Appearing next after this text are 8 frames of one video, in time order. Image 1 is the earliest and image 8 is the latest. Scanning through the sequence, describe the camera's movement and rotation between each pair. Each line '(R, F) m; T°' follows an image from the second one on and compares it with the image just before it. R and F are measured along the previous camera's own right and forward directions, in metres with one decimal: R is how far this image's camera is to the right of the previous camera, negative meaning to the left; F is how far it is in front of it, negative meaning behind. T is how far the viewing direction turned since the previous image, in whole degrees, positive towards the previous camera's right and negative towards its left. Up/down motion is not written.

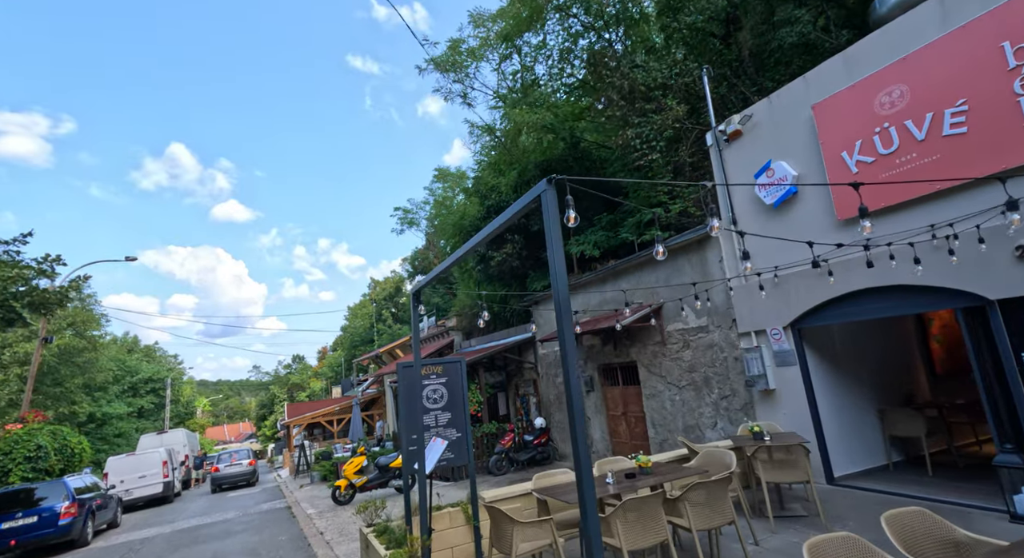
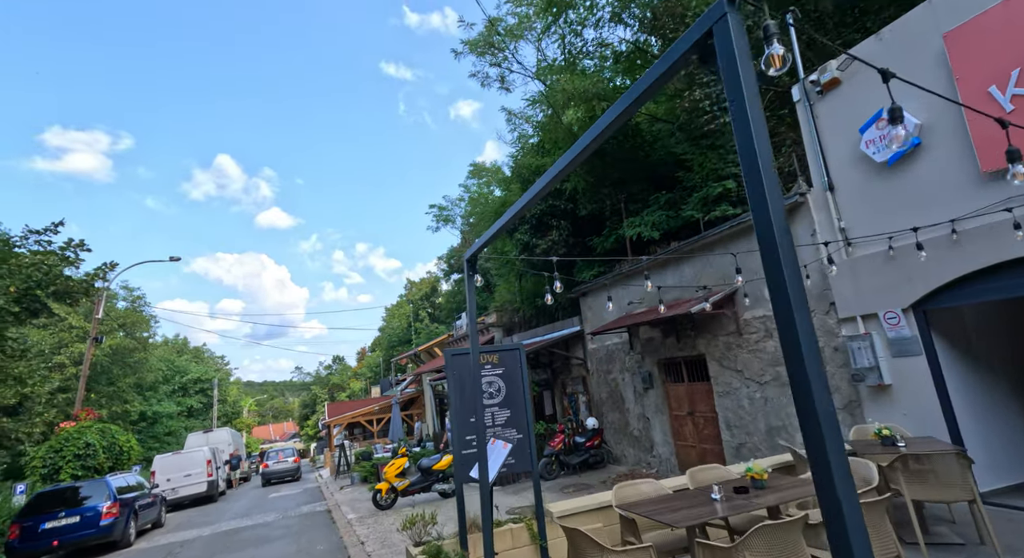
(-0.2, +0.7) m; -4°
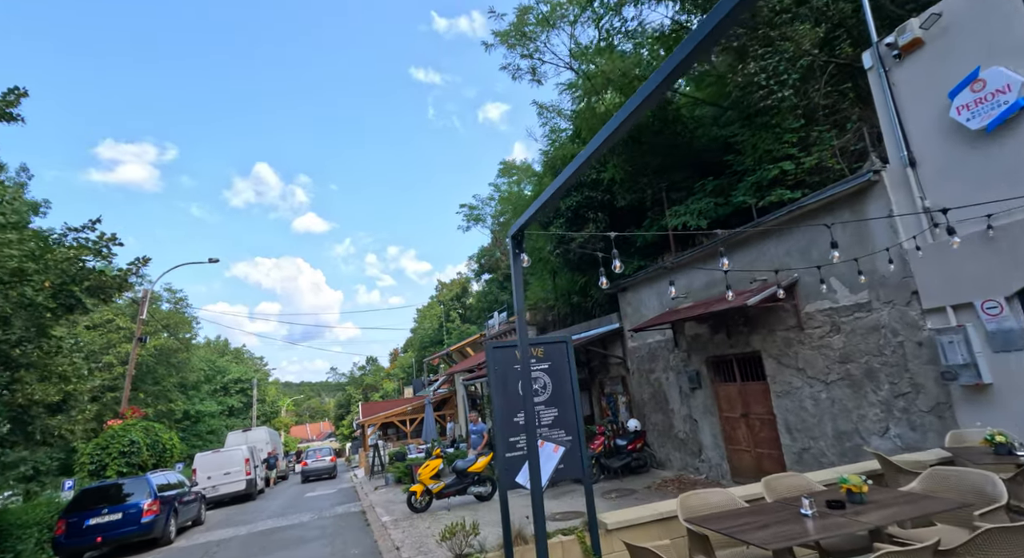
(-0.1, +0.4) m; -3°
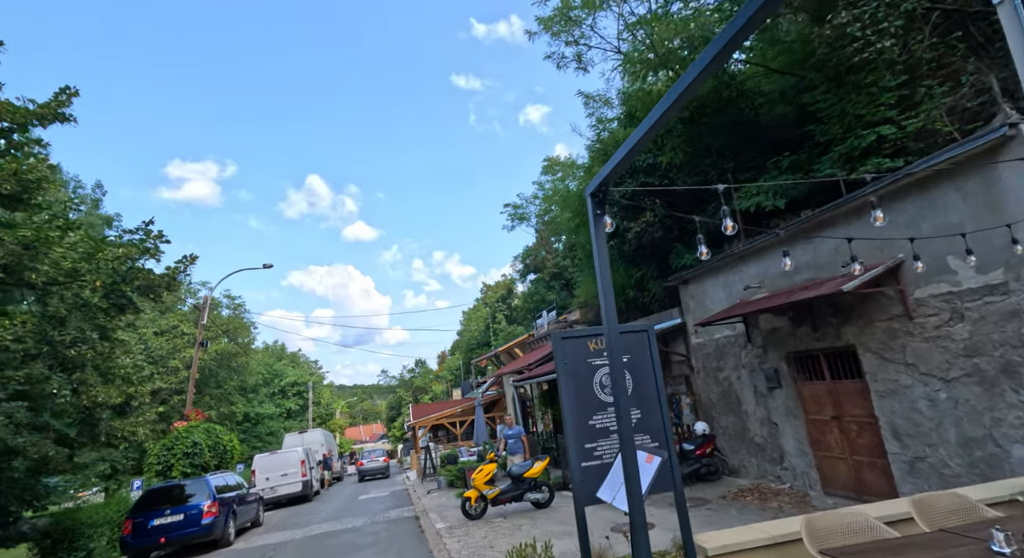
(-0.2, +0.5) m; -5°
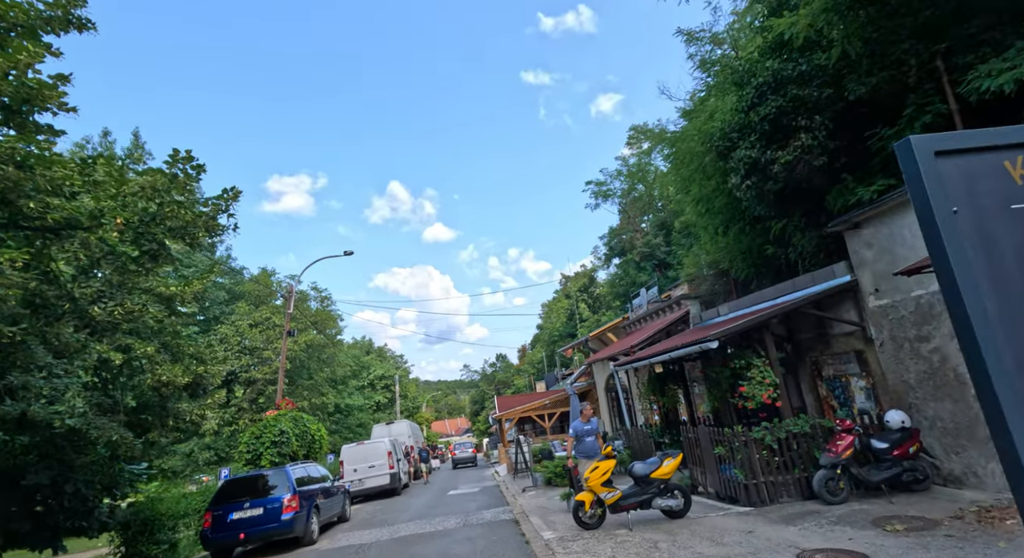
(-0.6, +1.9) m; -8°
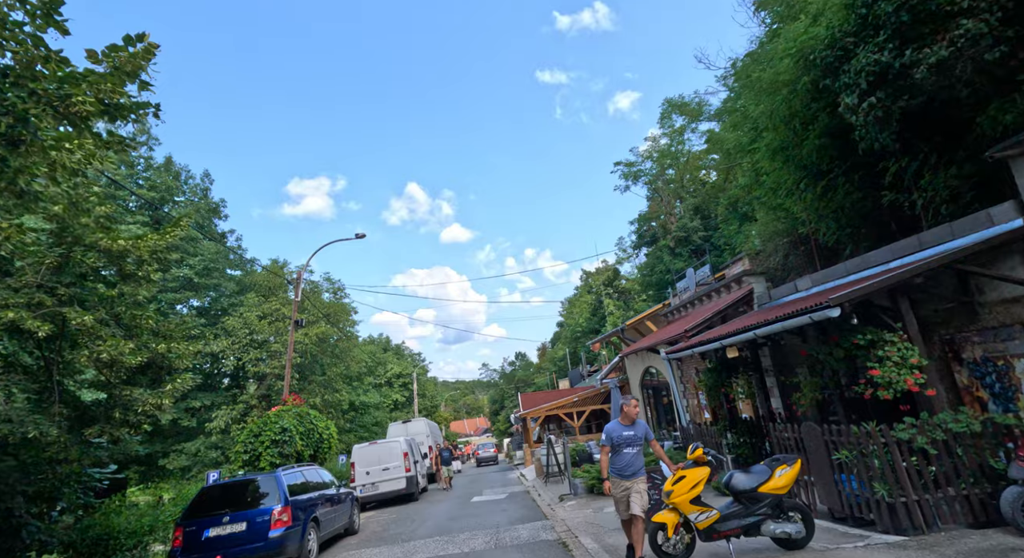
(-0.4, +2.1) m; -2°
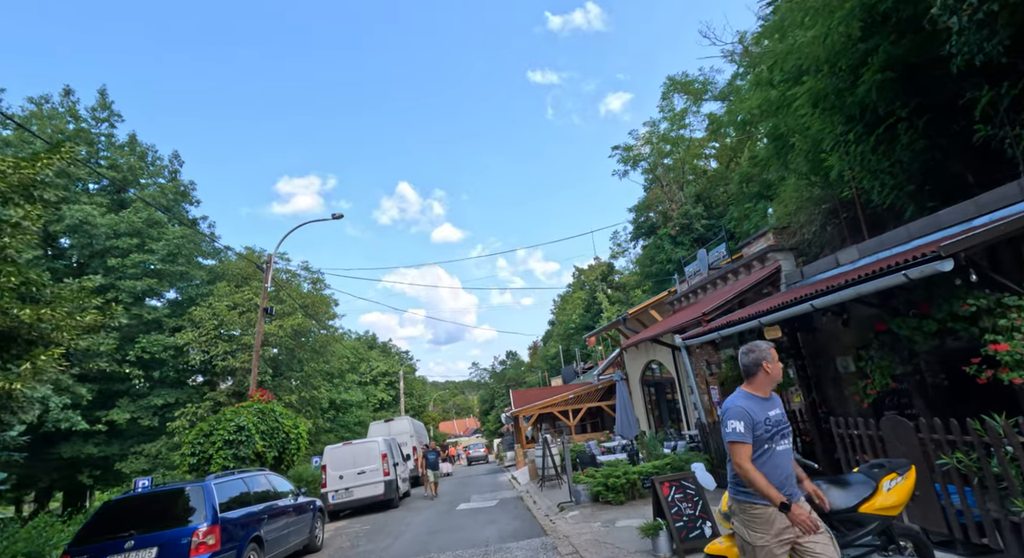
(0.0, +1.8) m; +1°
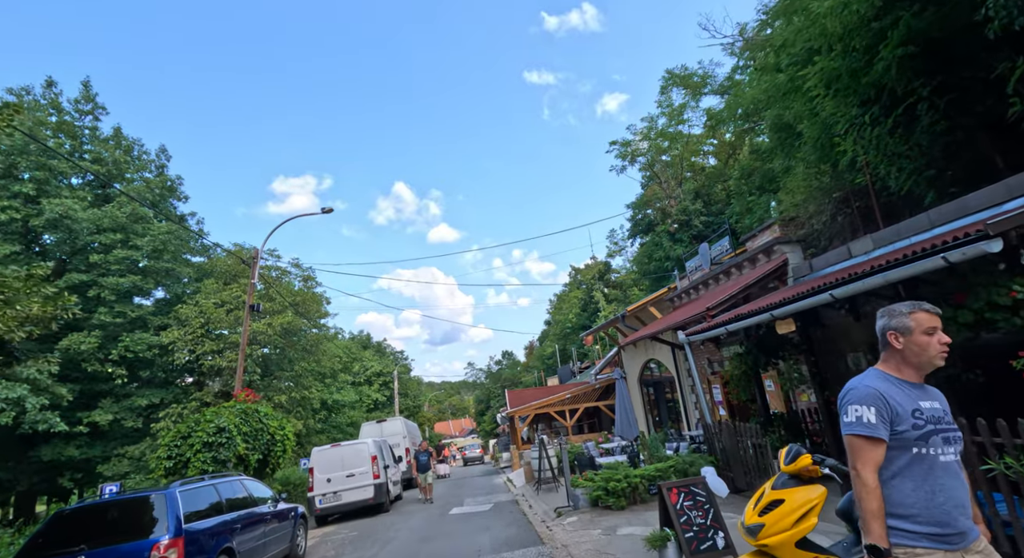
(0.0, +0.6) m; 0°
